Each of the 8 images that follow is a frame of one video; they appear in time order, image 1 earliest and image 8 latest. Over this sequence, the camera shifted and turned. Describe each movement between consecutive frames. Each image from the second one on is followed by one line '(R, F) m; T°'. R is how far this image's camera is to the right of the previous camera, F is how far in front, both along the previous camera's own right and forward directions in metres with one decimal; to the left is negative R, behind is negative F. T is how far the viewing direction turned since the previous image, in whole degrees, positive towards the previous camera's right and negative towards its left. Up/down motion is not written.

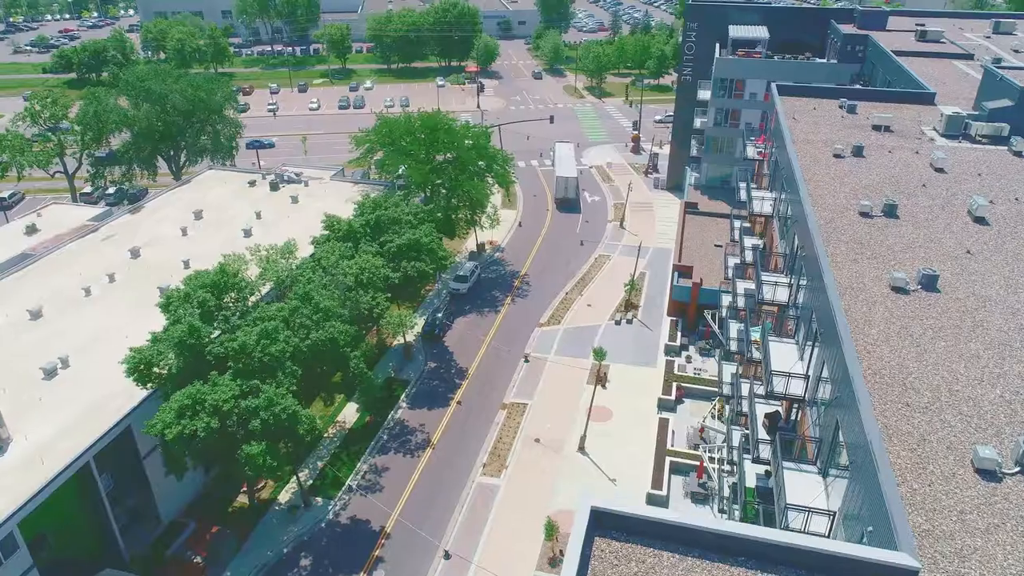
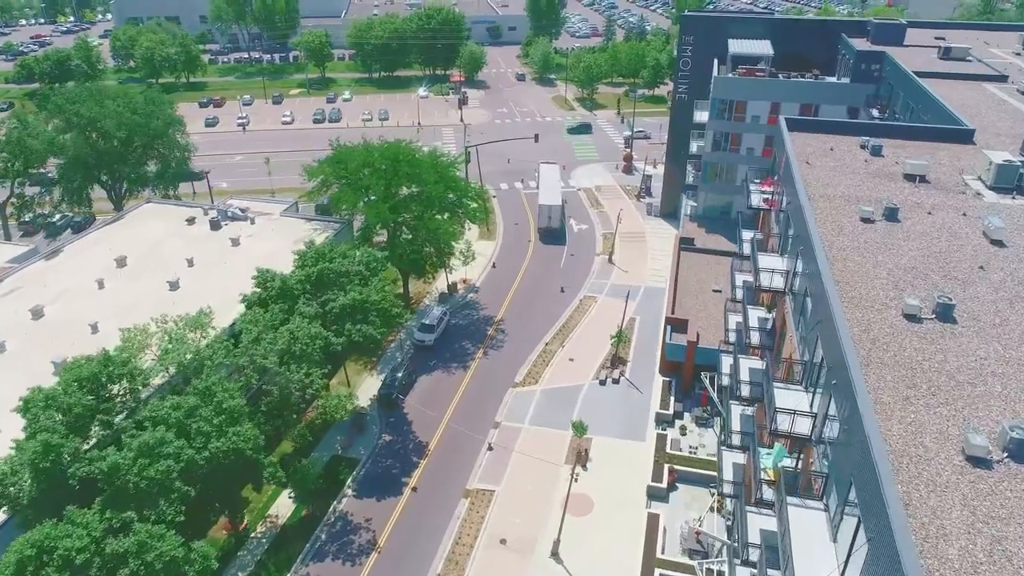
(+1.9, +6.8) m; 0°
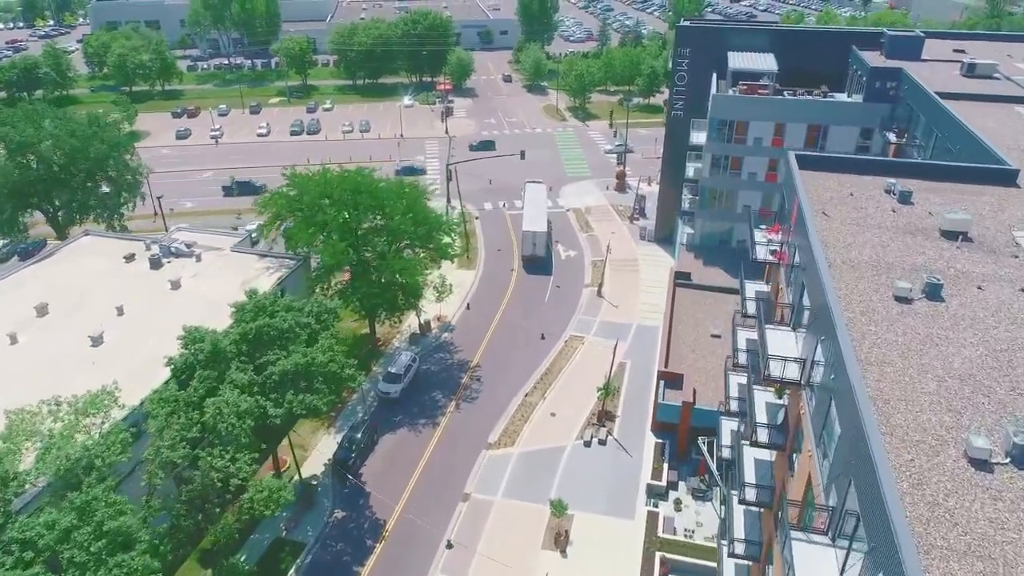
(+1.5, +5.4) m; 0°
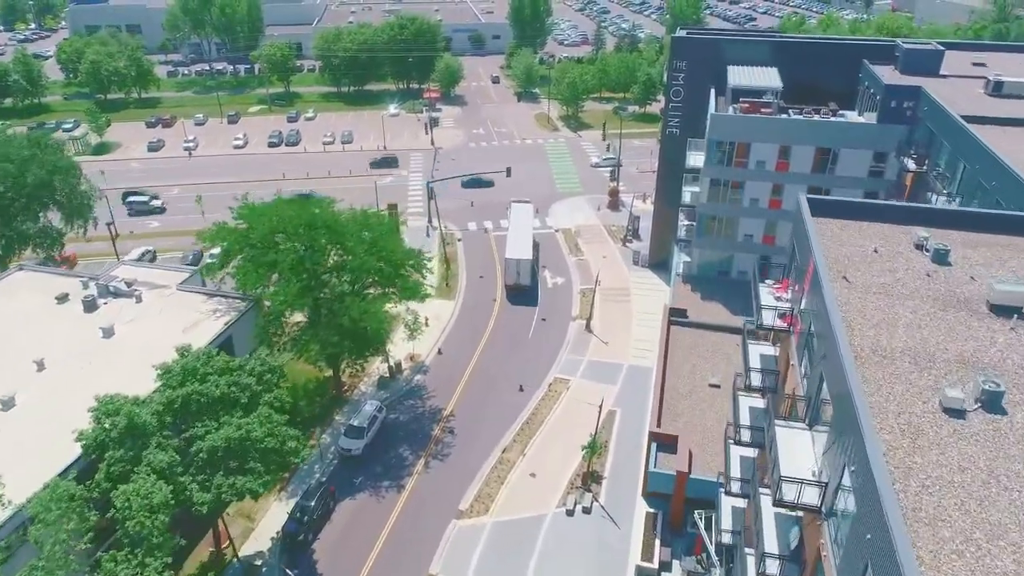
(+1.4, +4.8) m; 0°
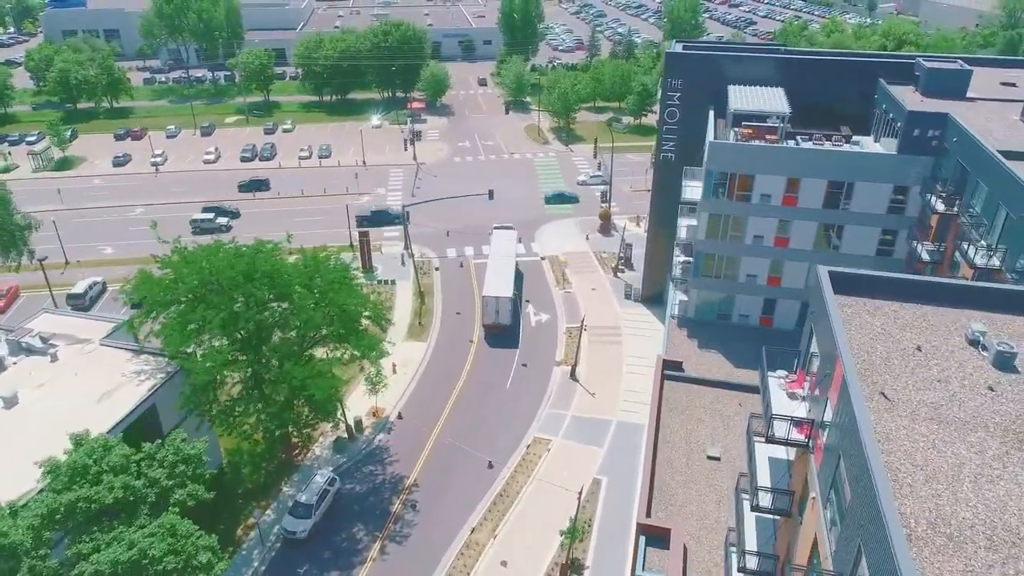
(+1.6, +5.4) m; 0°
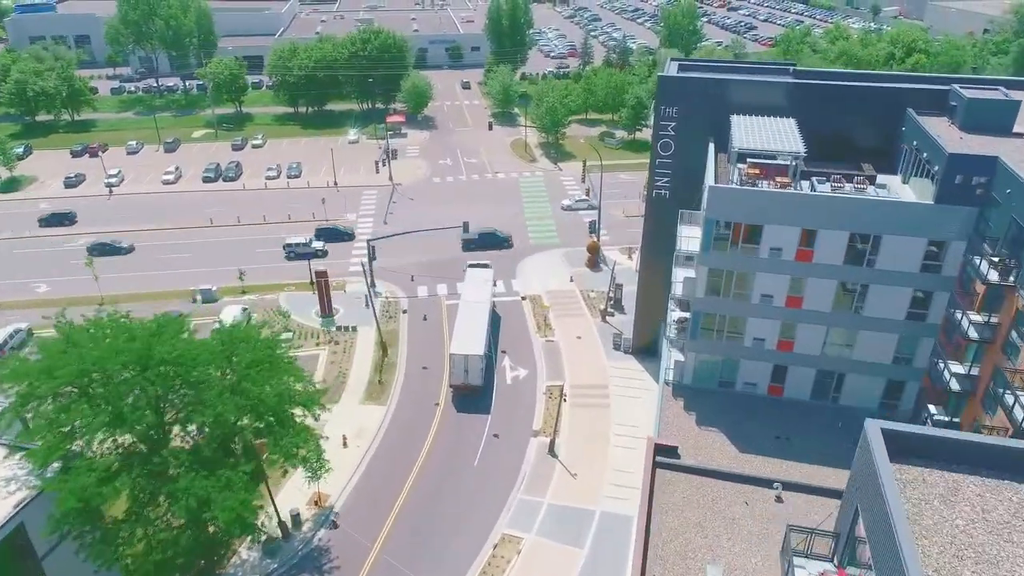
(+1.8, +6.7) m; 0°
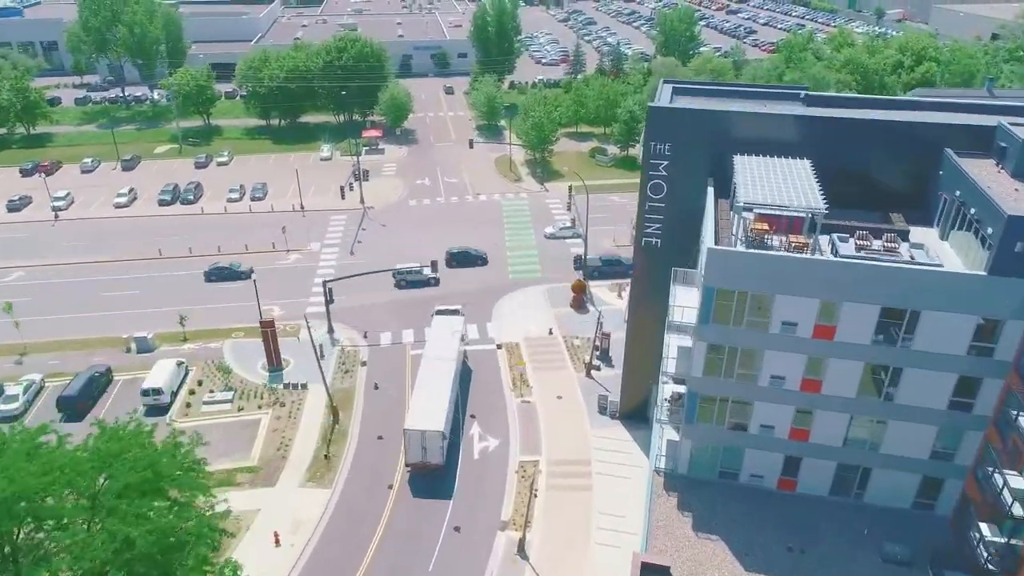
(+1.8, +6.6) m; 0°
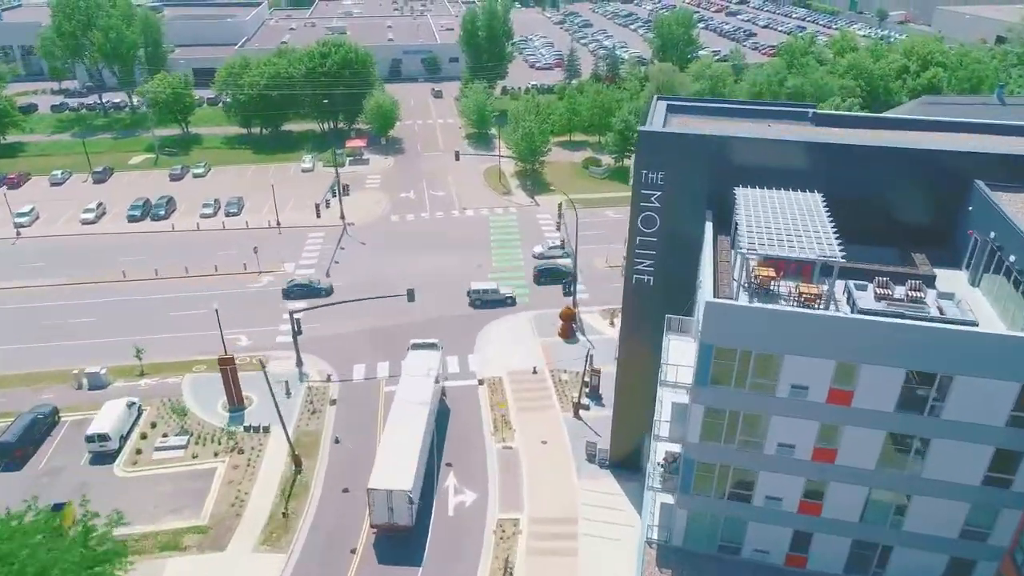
(+1.2, +4.0) m; 0°
